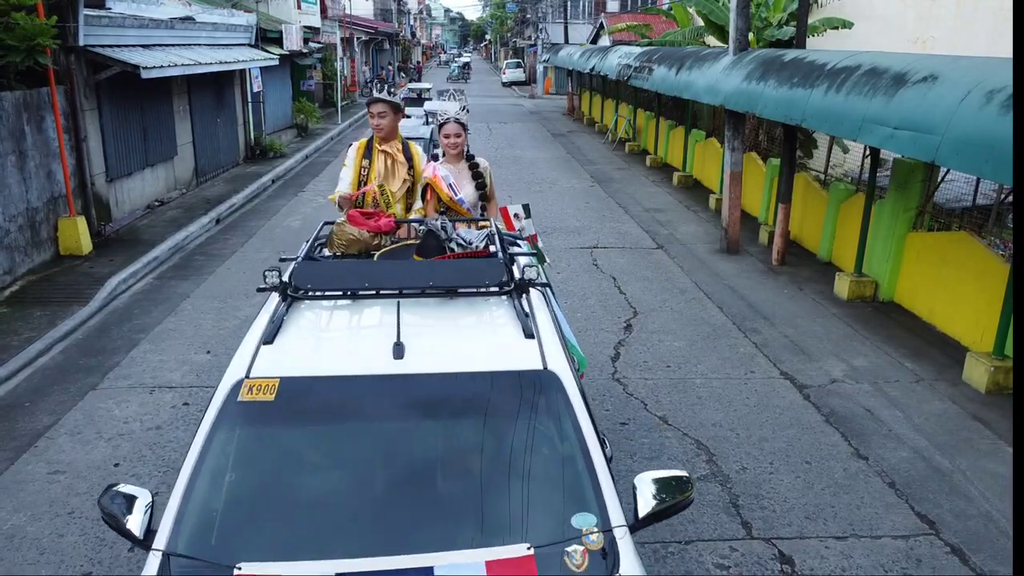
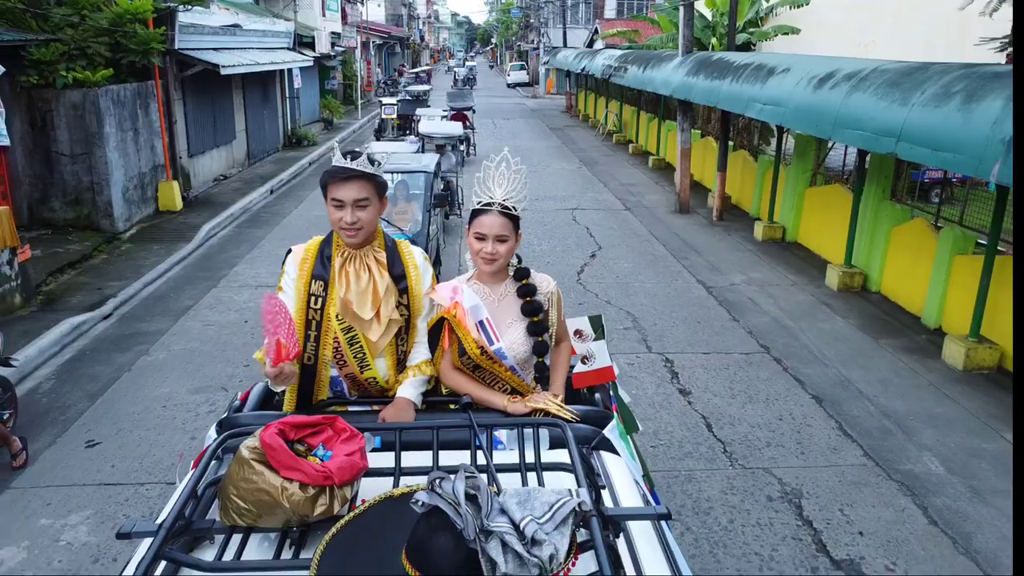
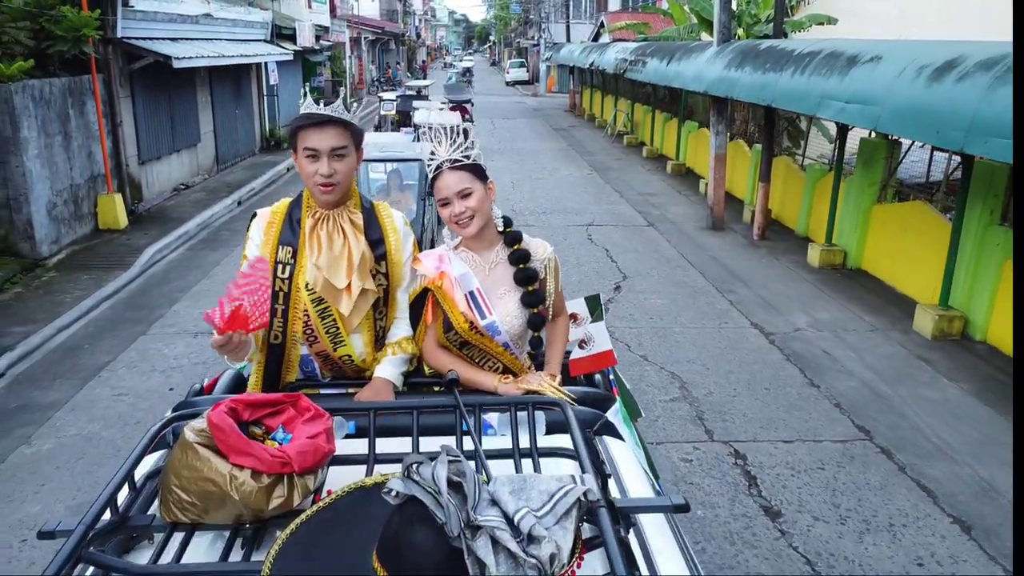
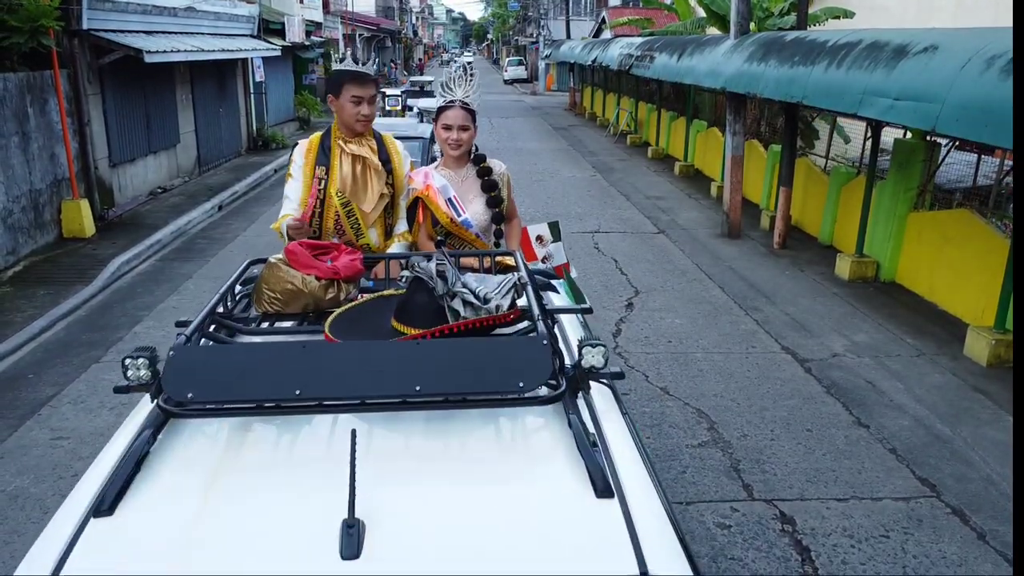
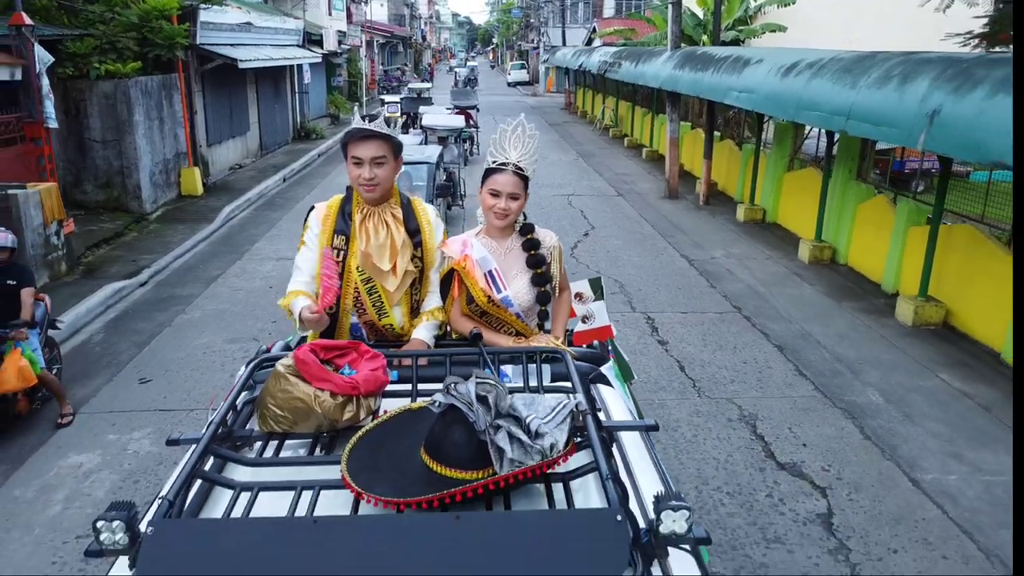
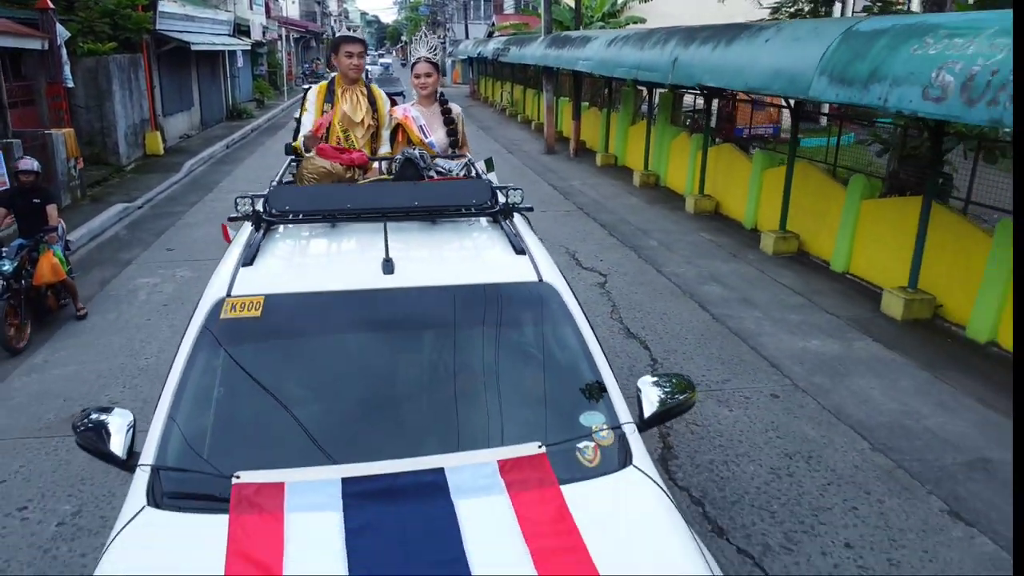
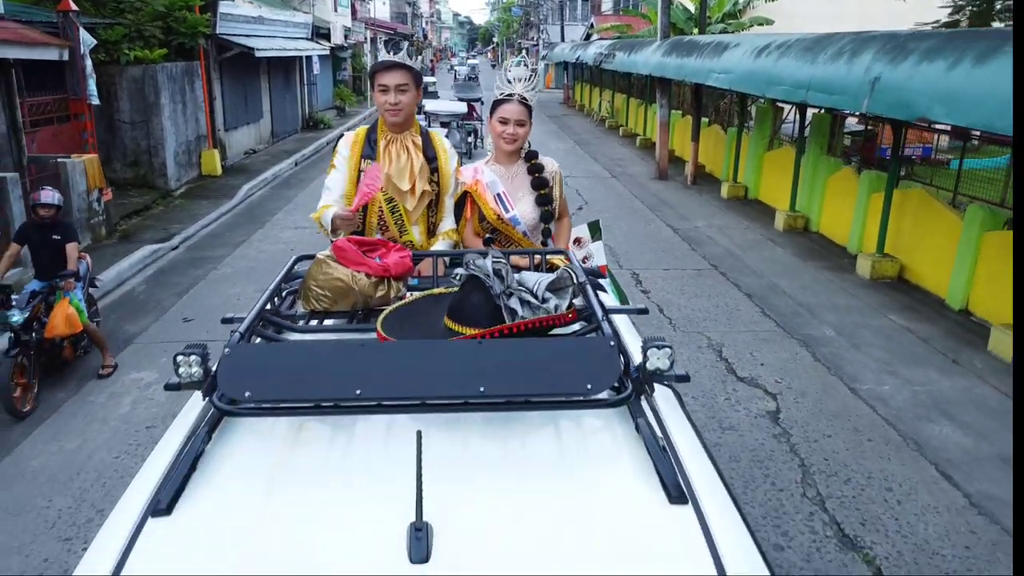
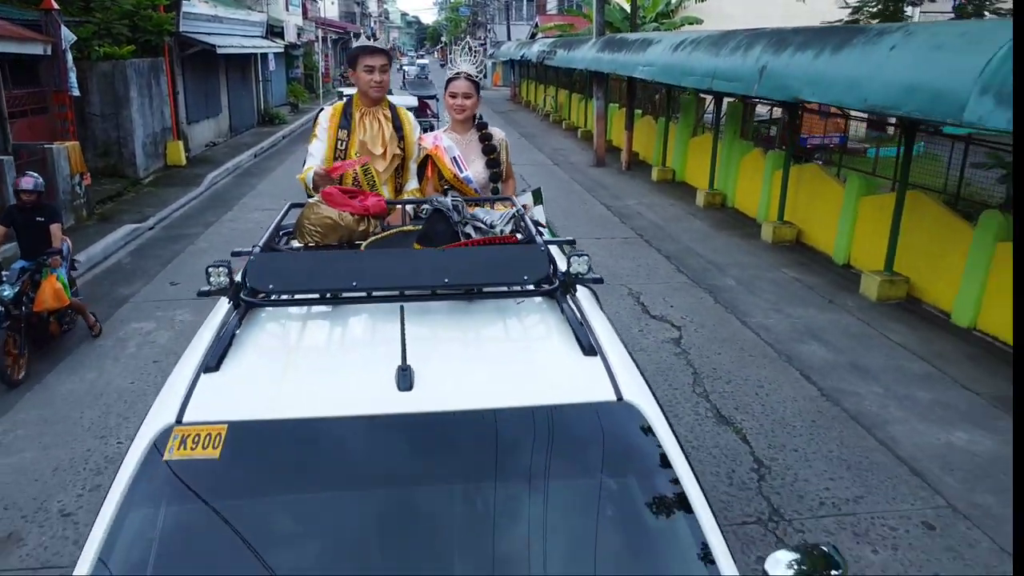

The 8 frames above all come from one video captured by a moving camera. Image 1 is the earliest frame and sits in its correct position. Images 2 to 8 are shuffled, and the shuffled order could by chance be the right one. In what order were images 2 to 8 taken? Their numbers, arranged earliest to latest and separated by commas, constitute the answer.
4, 3, 2, 5, 7, 8, 6
